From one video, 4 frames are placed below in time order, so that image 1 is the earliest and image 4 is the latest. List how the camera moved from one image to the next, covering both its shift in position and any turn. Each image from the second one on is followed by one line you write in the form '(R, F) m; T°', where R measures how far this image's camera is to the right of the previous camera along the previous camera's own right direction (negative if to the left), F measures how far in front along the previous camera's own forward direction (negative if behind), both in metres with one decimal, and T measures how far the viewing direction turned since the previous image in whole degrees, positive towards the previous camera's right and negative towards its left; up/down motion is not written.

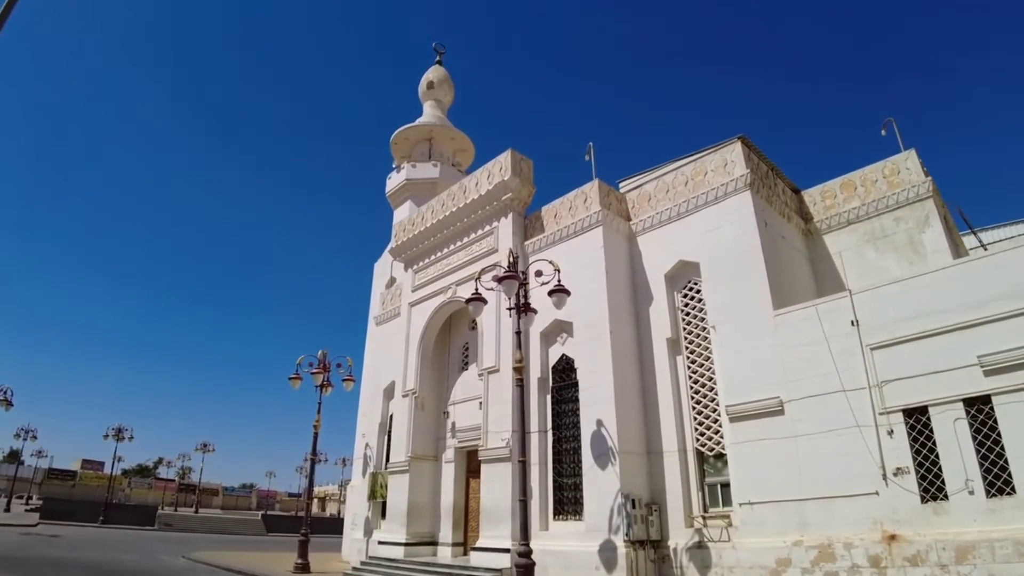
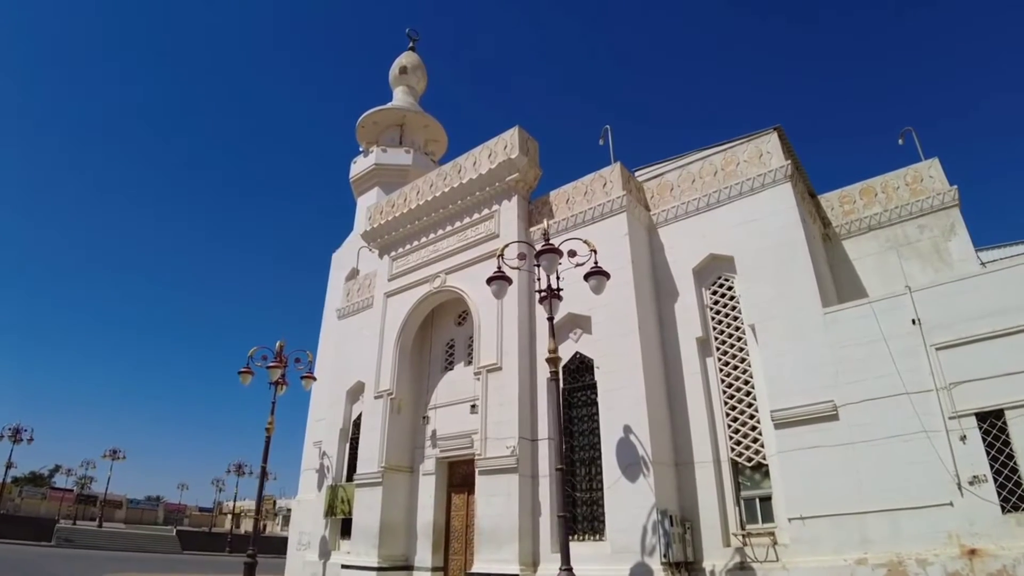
(-1.4, +1.3) m; +8°
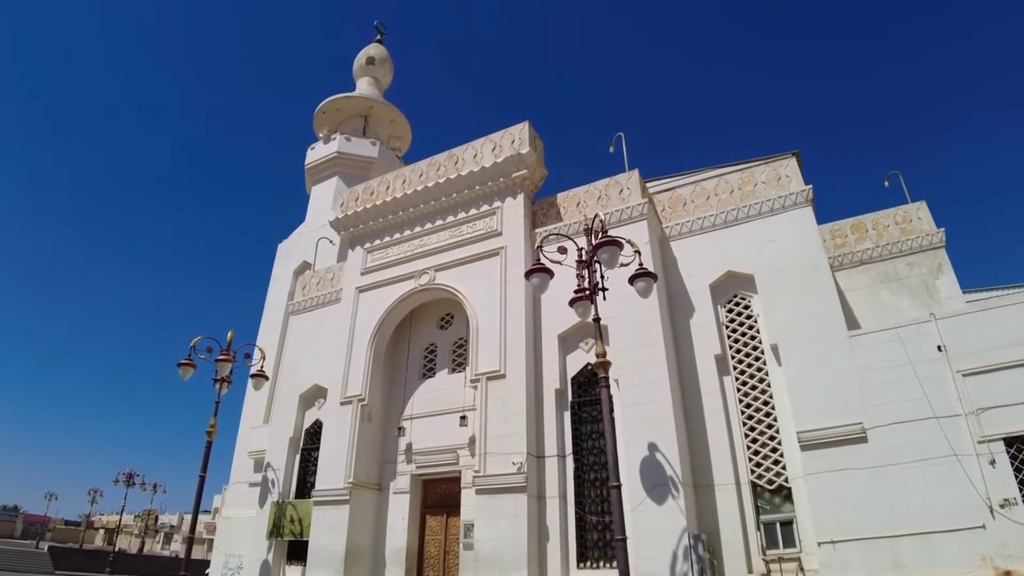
(-1.6, +0.9) m; +10°
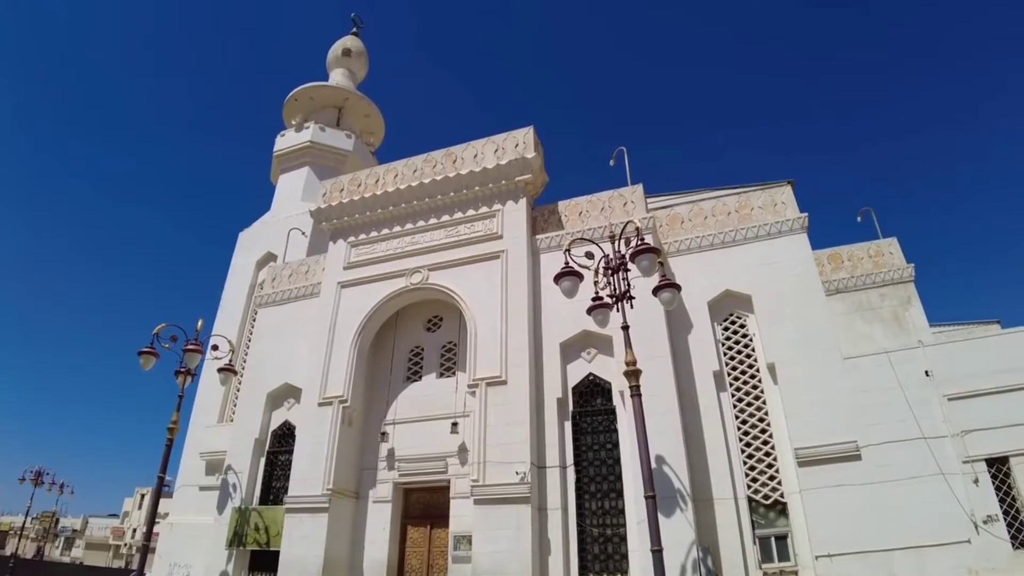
(-1.2, +0.3) m; +7°
